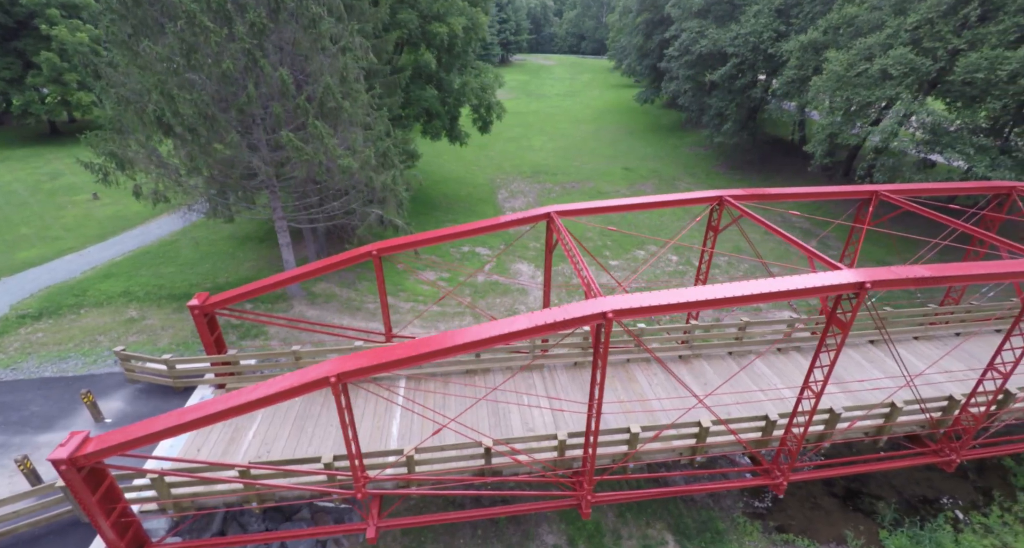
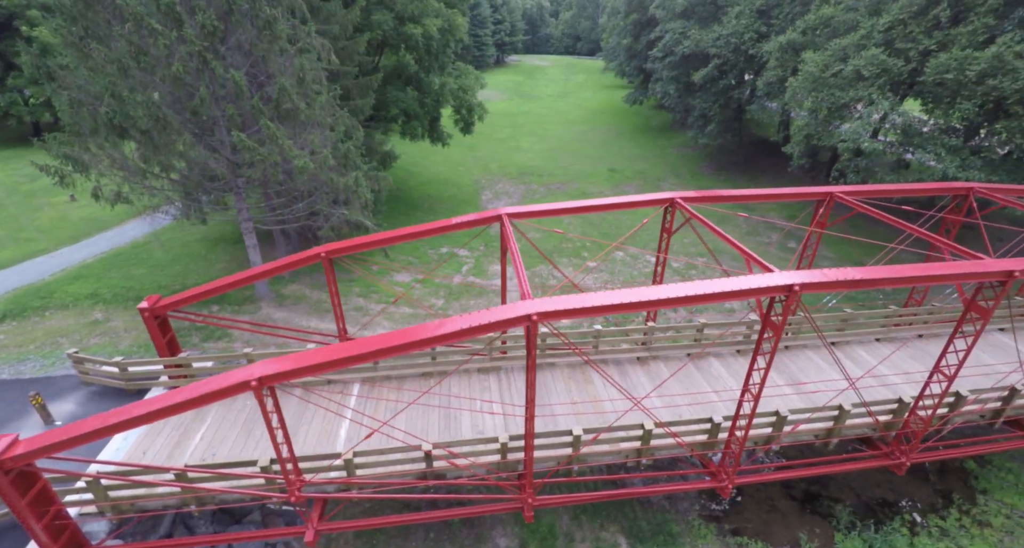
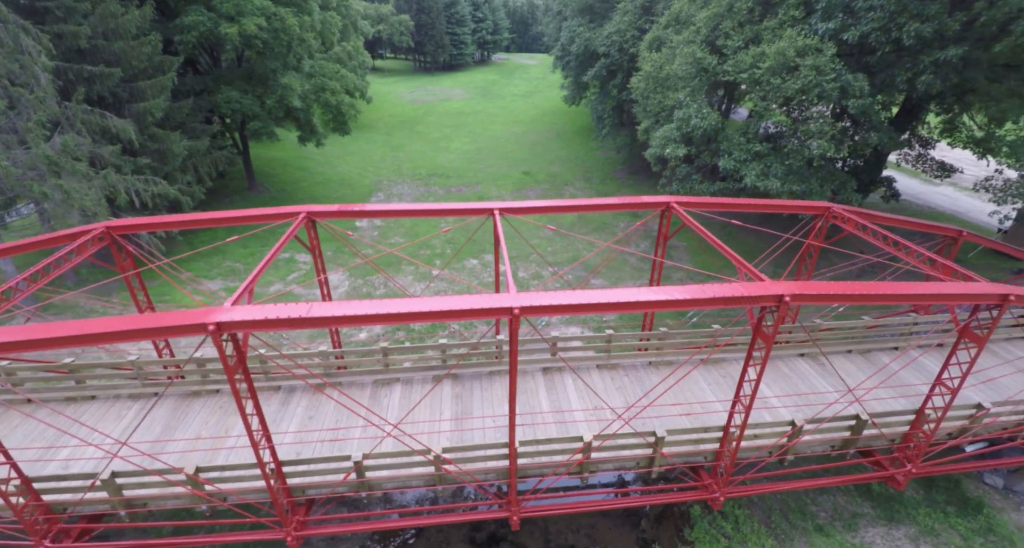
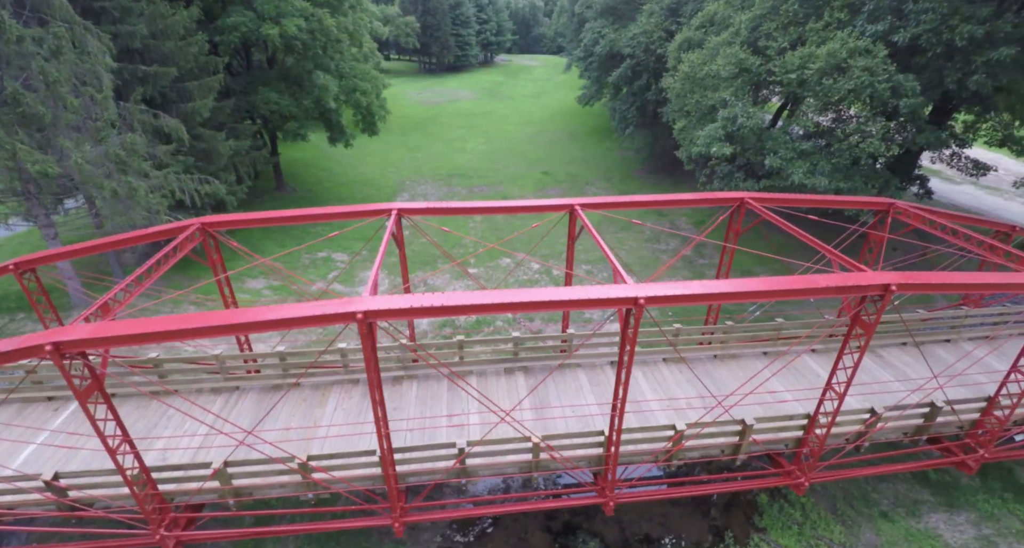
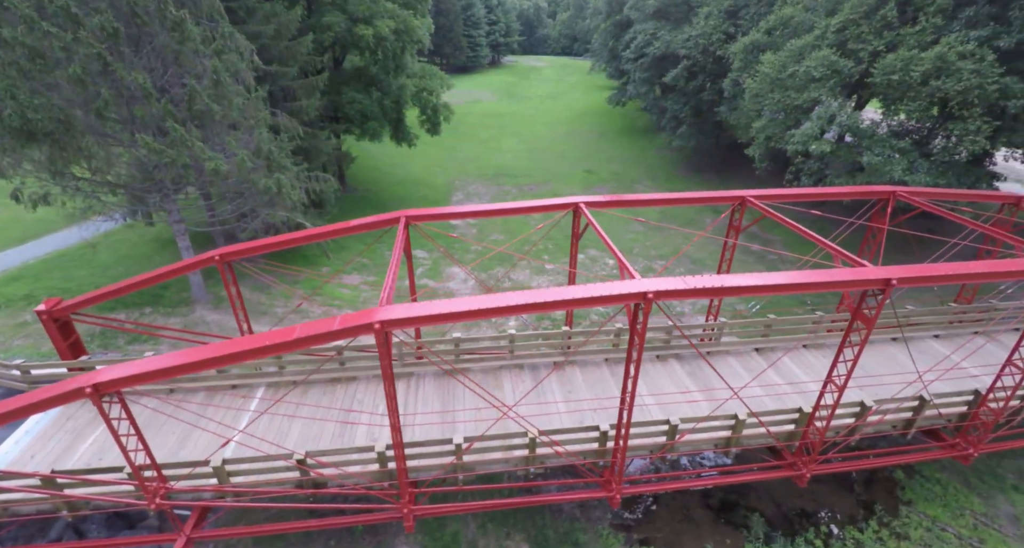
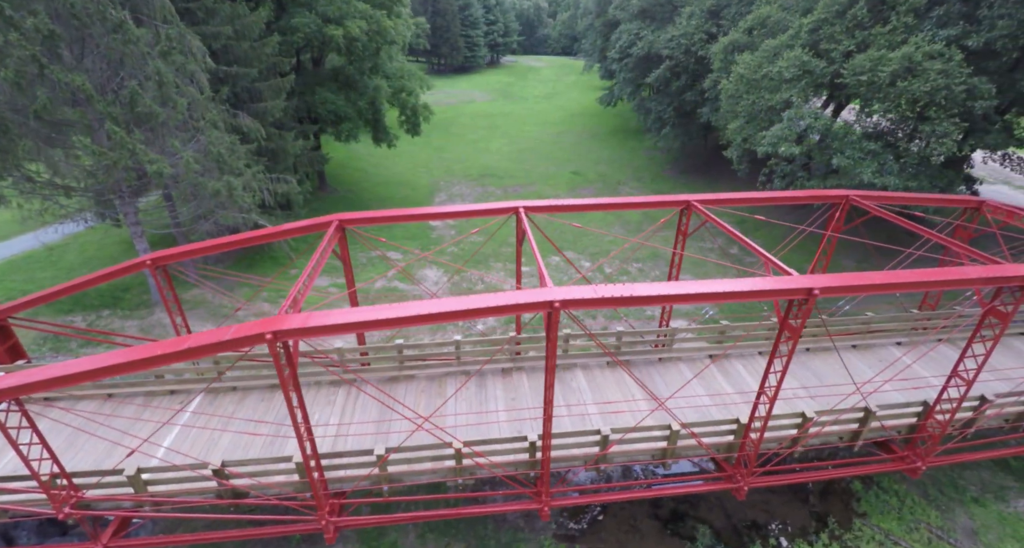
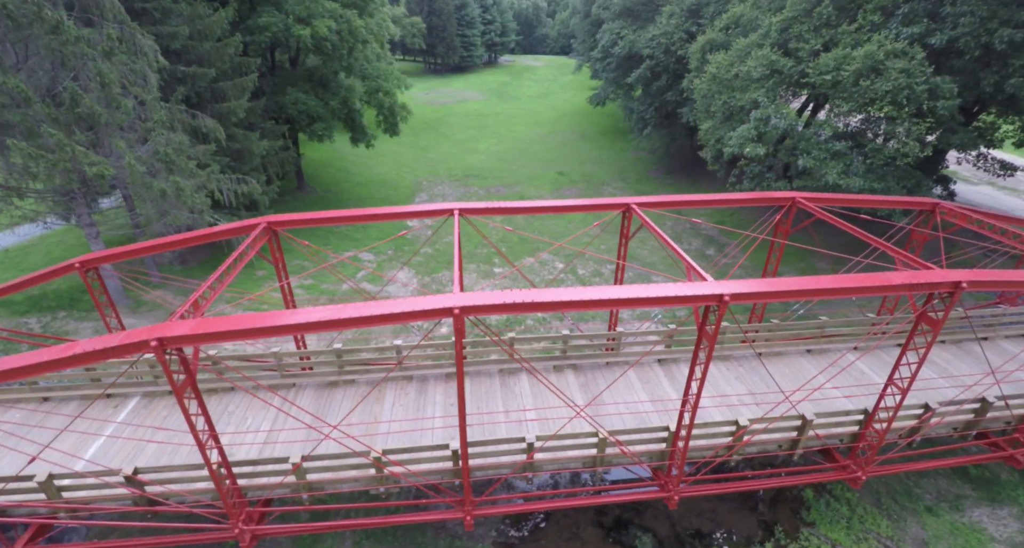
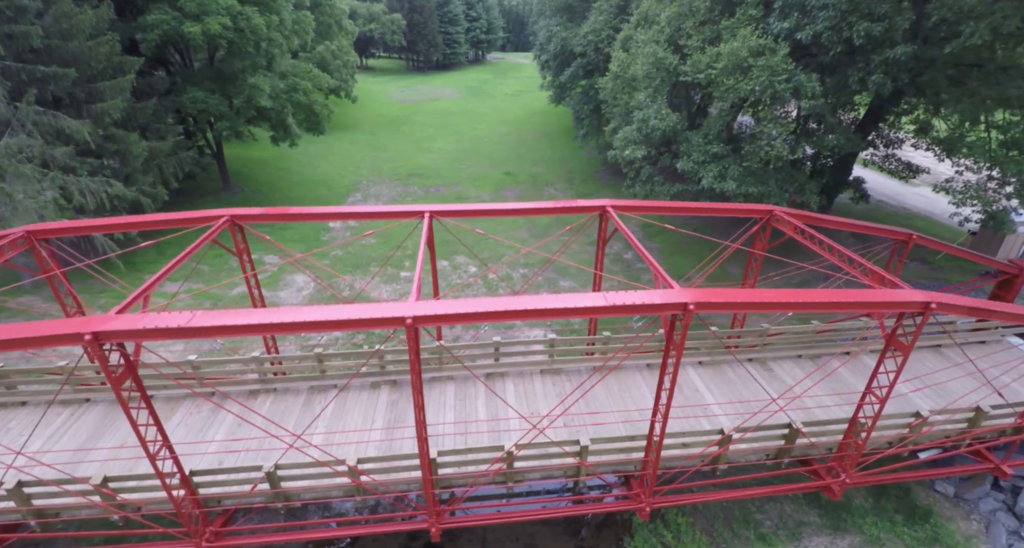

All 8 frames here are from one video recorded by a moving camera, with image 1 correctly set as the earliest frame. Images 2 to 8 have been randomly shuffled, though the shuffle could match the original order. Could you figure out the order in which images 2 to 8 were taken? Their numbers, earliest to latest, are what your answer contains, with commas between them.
2, 5, 6, 7, 4, 3, 8
